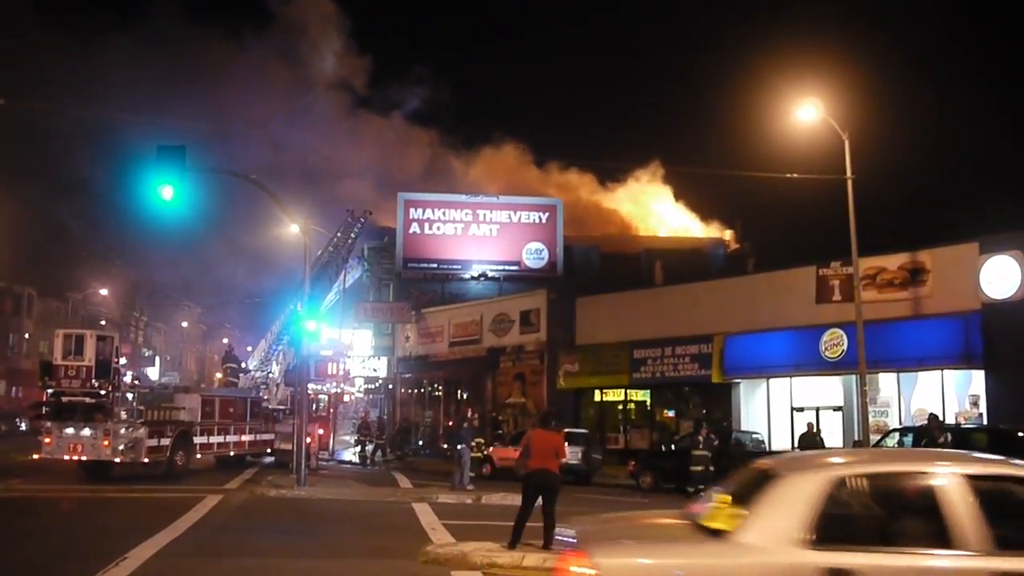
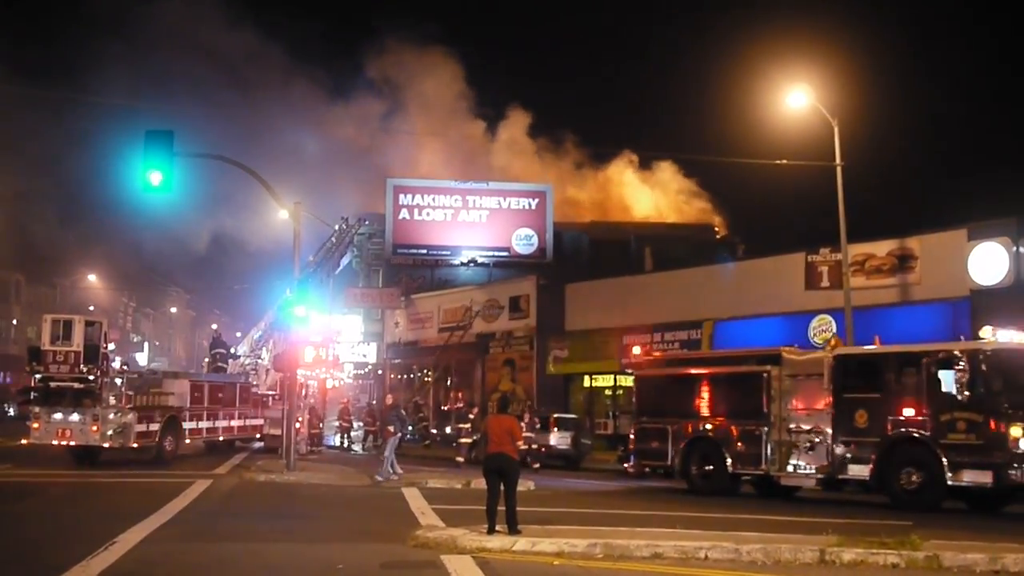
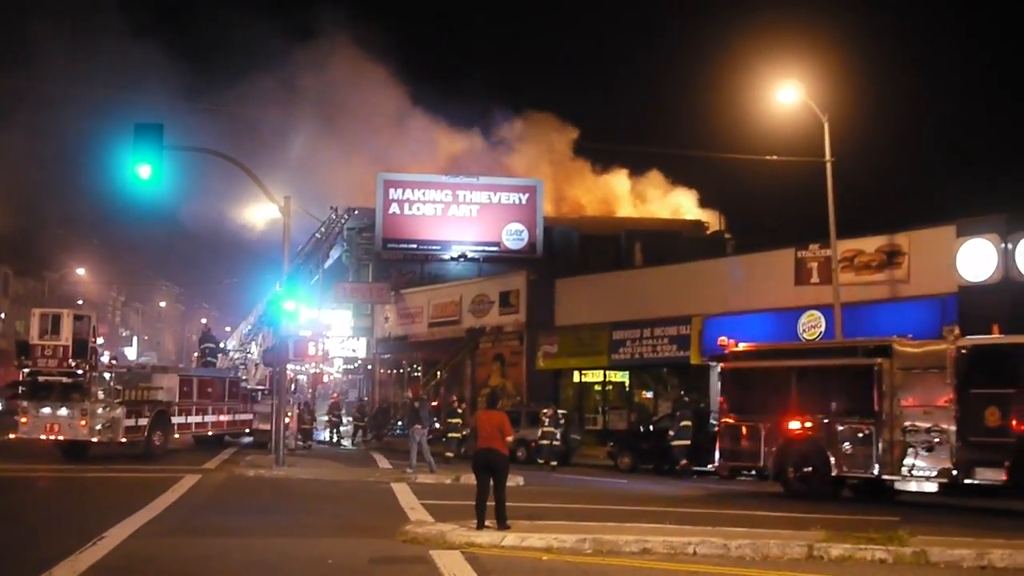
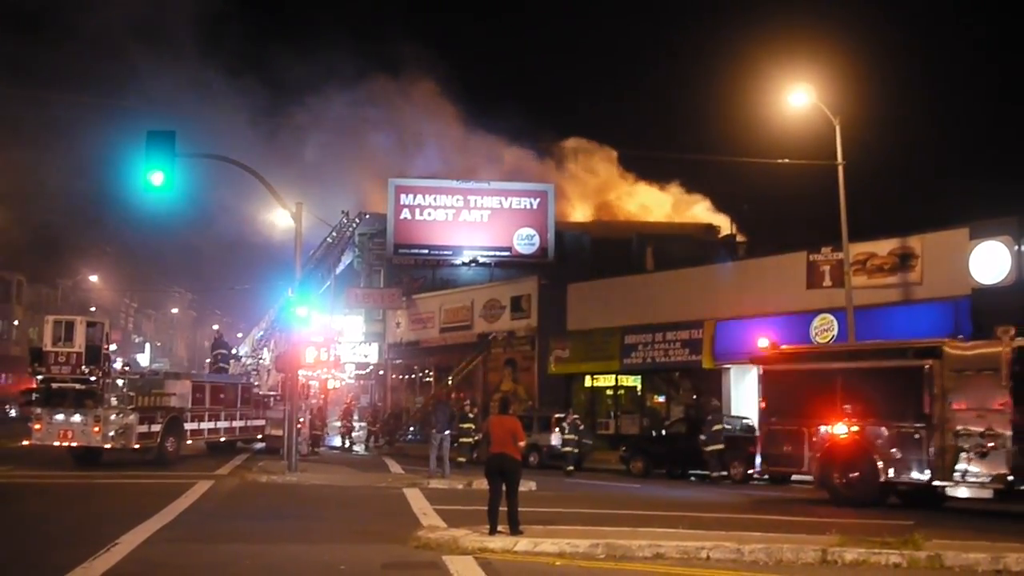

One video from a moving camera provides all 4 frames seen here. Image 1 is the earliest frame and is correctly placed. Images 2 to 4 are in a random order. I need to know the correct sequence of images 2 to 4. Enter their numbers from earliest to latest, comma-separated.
4, 3, 2
